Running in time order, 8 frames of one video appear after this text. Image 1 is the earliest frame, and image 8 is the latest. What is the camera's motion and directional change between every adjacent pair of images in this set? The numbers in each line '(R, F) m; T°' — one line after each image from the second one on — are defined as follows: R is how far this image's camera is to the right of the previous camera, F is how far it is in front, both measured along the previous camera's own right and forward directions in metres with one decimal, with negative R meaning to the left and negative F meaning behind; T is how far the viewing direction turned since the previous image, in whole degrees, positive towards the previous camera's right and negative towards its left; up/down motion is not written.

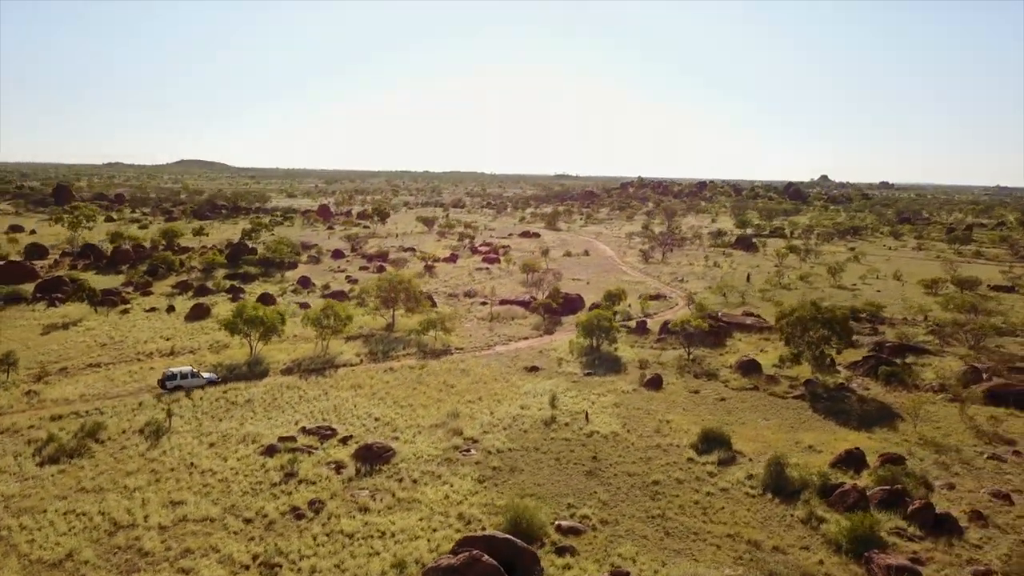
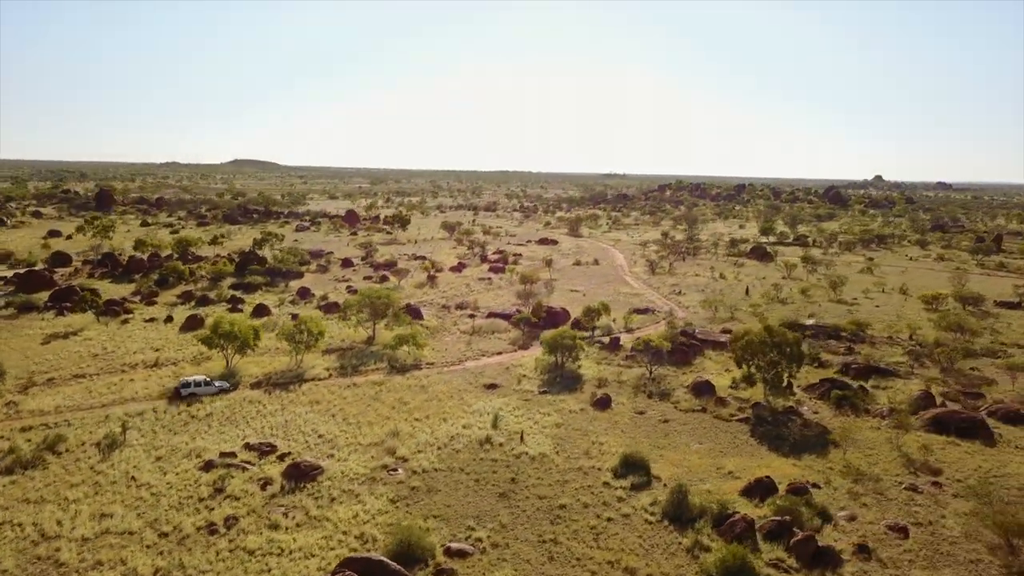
(+2.7, -0.7) m; -3°
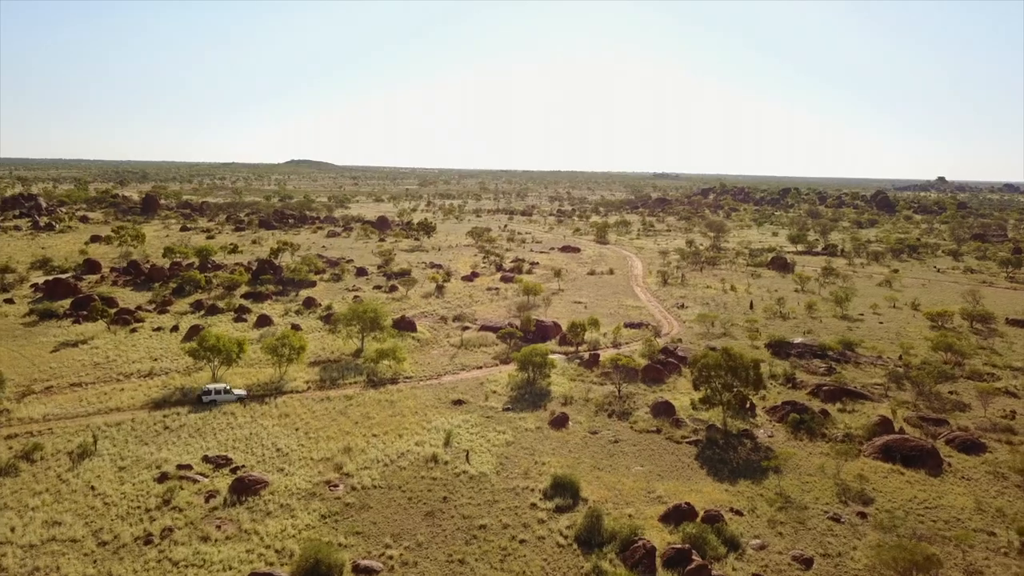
(+2.7, -0.7) m; -4°
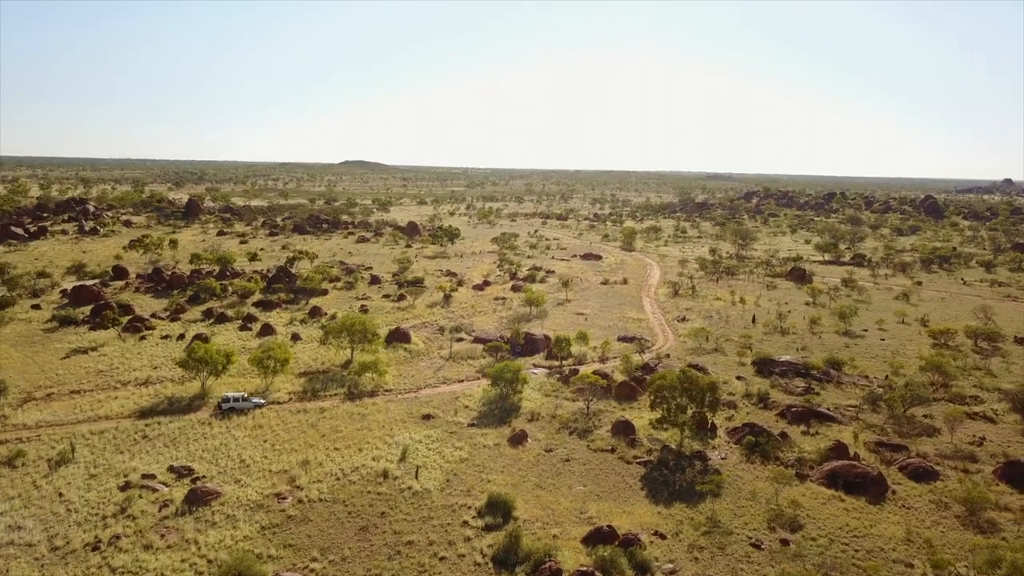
(+2.8, -0.7) m; -4°
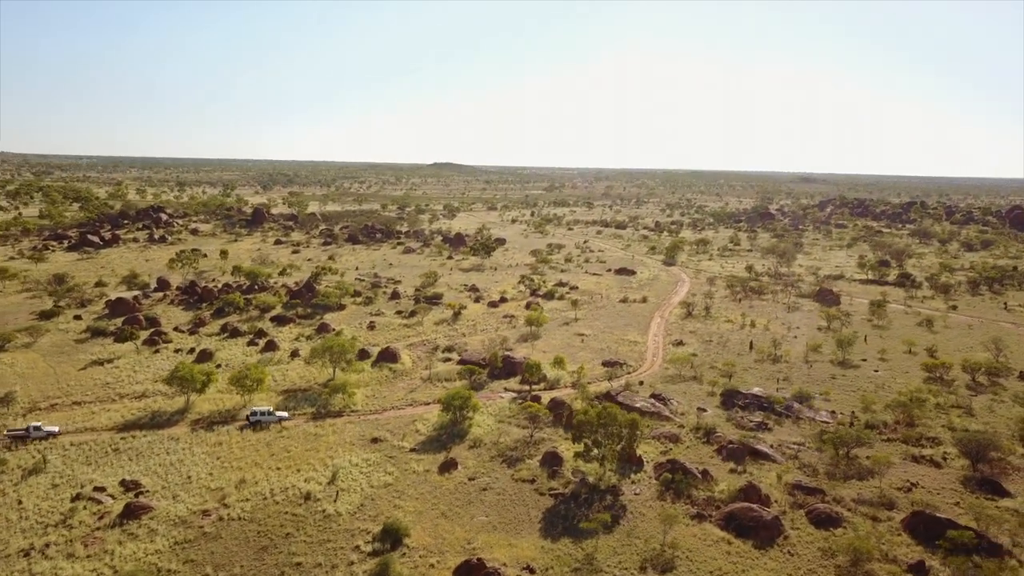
(+5.0, -1.1) m; -6°
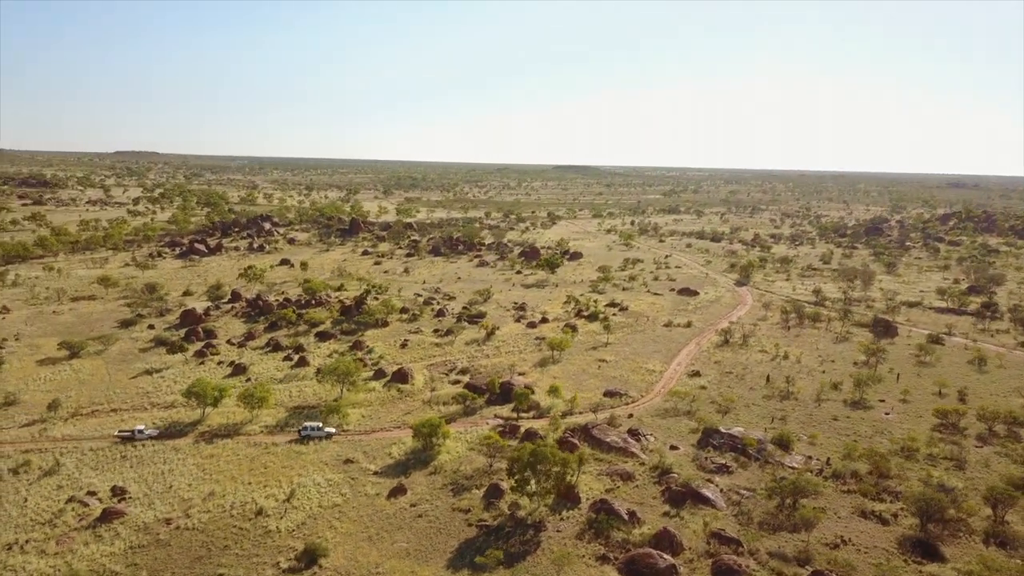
(+6.2, -1.2) m; -9°
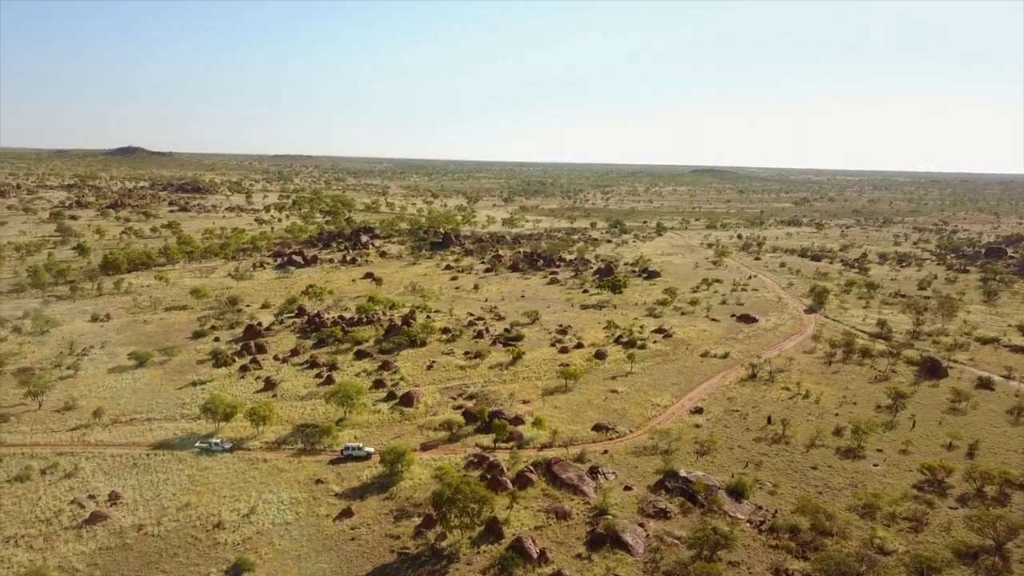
(+7.4, -1.3) m; -10°
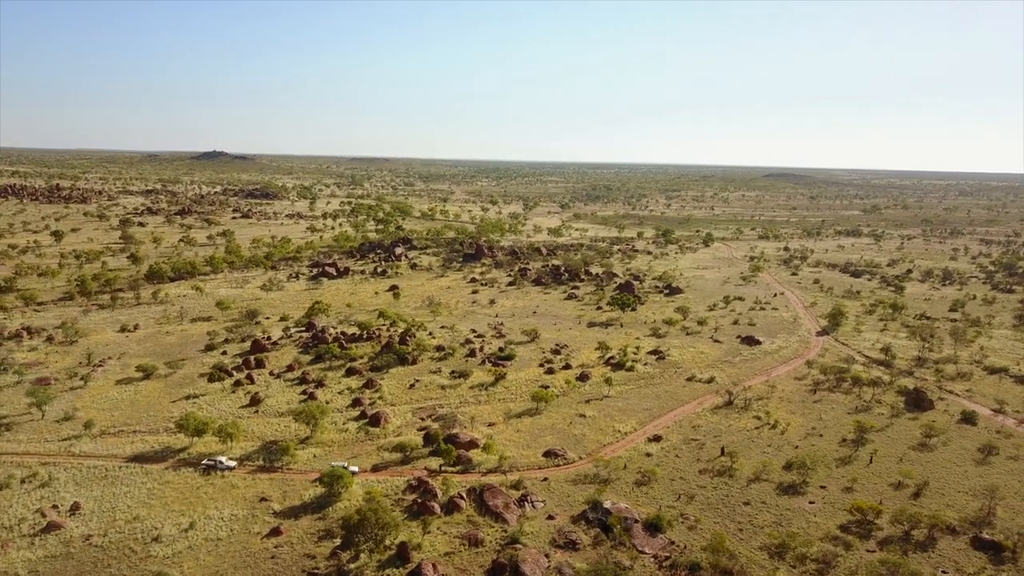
(+6.3, -1.2) m; -5°
